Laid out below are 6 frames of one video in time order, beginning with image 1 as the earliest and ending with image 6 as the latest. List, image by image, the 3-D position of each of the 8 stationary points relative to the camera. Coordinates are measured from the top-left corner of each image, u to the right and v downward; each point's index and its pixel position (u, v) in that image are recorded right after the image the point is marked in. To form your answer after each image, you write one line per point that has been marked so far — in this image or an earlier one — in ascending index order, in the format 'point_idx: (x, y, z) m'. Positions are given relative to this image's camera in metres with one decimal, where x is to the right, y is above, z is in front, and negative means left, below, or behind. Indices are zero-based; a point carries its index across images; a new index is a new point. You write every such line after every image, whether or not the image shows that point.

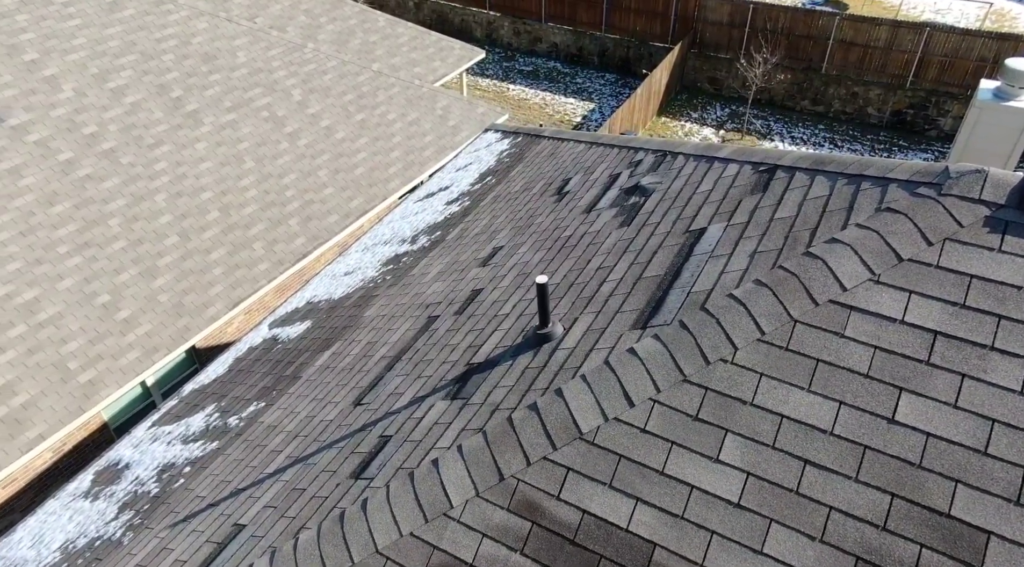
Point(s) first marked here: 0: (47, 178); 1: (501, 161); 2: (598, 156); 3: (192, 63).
0: (-7.7, +1.9, +14.3) m
1: (-0.1, +2.1, +14.6) m
2: (+1.3, +1.7, +11.1) m
3: (-6.4, +4.6, +17.3) m
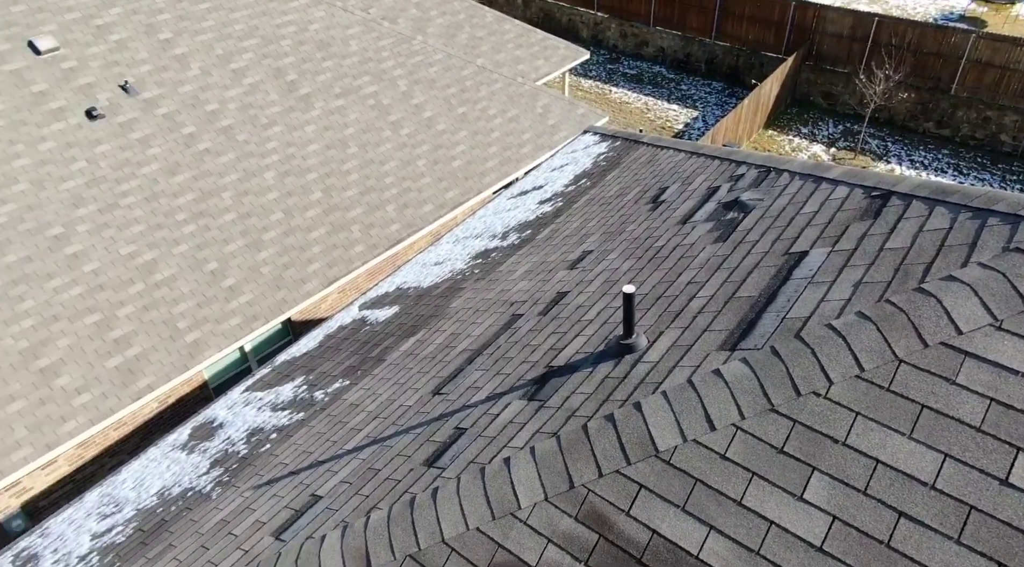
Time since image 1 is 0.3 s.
0: (-6.0, +2.5, +15.1) m
1: (+1.5, +2.1, +14.7) m
2: (+2.5, +1.5, +11.0) m
3: (-4.2, +5.0, +17.9) m
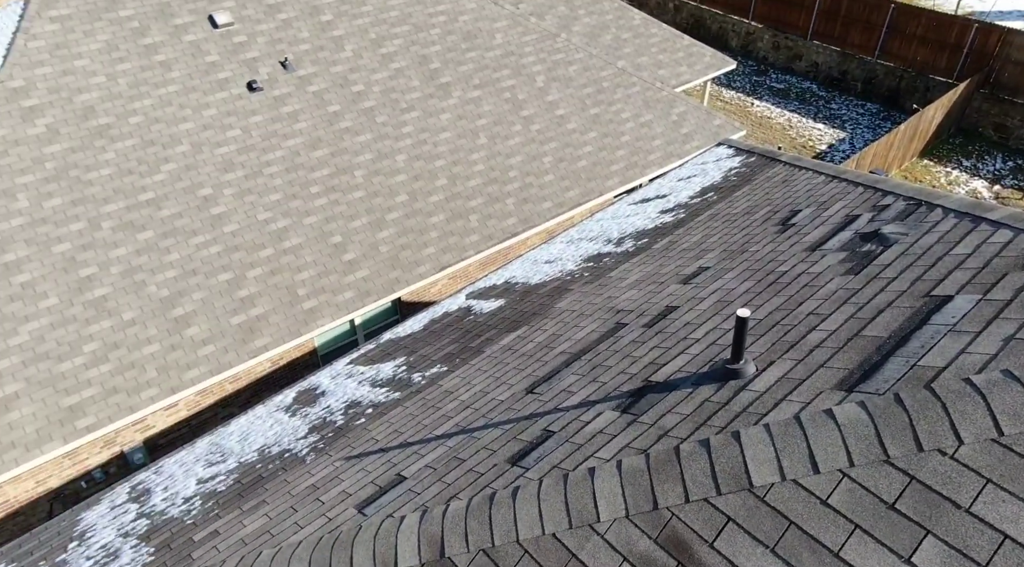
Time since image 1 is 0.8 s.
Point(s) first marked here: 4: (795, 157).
0: (-3.7, +3.0, +15.8) m
1: (+3.7, +1.8, +14.3) m
2: (+4.1, +1.1, +10.6) m
3: (-1.2, +5.4, +18.3) m
4: (+4.6, +2.1, +13.8) m
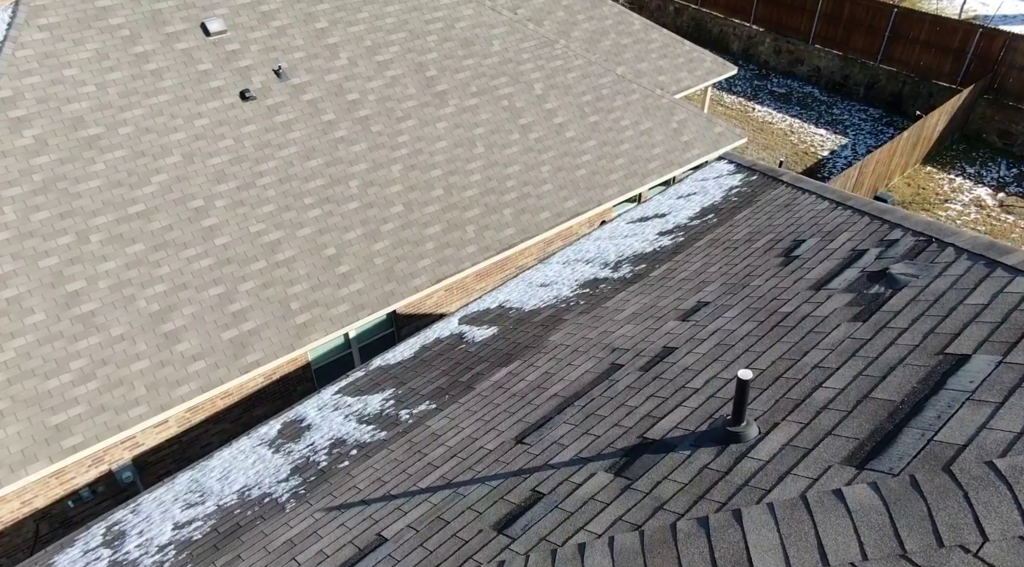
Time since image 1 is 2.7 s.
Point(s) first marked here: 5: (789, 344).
0: (-3.8, +2.7, +15.4) m
1: (+3.6, +1.4, +13.9) m
2: (+4.0, +0.7, +10.1) m
3: (-1.3, +5.0, +17.9) m
4: (+4.5, +1.7, +13.4) m
5: (+2.5, -0.6, +7.6) m
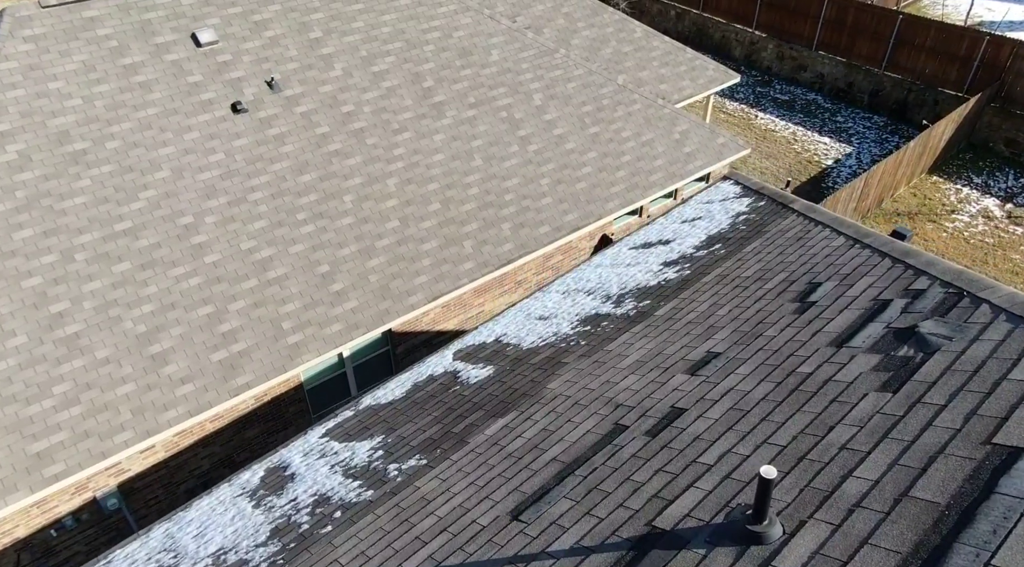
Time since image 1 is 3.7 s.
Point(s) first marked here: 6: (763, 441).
0: (-3.8, +2.2, +14.8) m
1: (+3.5, +0.9, +13.2) m
2: (+3.9, +0.2, +9.5) m
3: (-1.3, +4.5, +17.3) m
4: (+4.5, +1.2, +12.7) m
5: (+2.4, -1.1, +7.0) m
6: (+2.2, -1.4, +7.3) m
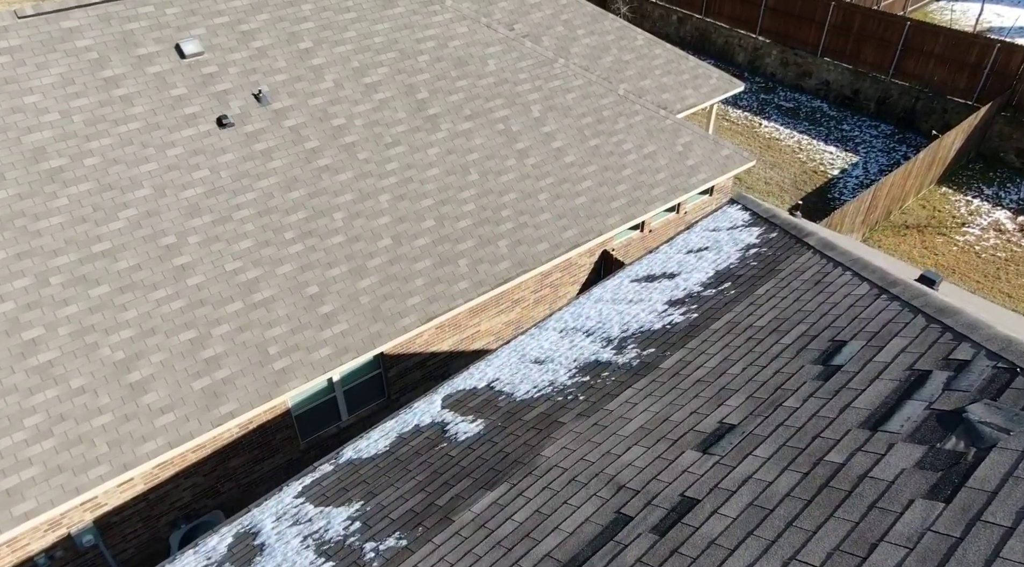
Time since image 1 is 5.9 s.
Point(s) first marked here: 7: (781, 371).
0: (-3.9, +1.6, +13.8) m
1: (+3.4, +0.3, +12.3) m
2: (+3.8, -0.4, +8.5) m
3: (-1.4, +3.9, +16.3) m
4: (+4.4, +0.6, +11.8) m
5: (+2.3, -1.6, +6.0) m
6: (+2.1, -2.0, +6.4) m
7: (+2.7, -0.9, +8.5) m
